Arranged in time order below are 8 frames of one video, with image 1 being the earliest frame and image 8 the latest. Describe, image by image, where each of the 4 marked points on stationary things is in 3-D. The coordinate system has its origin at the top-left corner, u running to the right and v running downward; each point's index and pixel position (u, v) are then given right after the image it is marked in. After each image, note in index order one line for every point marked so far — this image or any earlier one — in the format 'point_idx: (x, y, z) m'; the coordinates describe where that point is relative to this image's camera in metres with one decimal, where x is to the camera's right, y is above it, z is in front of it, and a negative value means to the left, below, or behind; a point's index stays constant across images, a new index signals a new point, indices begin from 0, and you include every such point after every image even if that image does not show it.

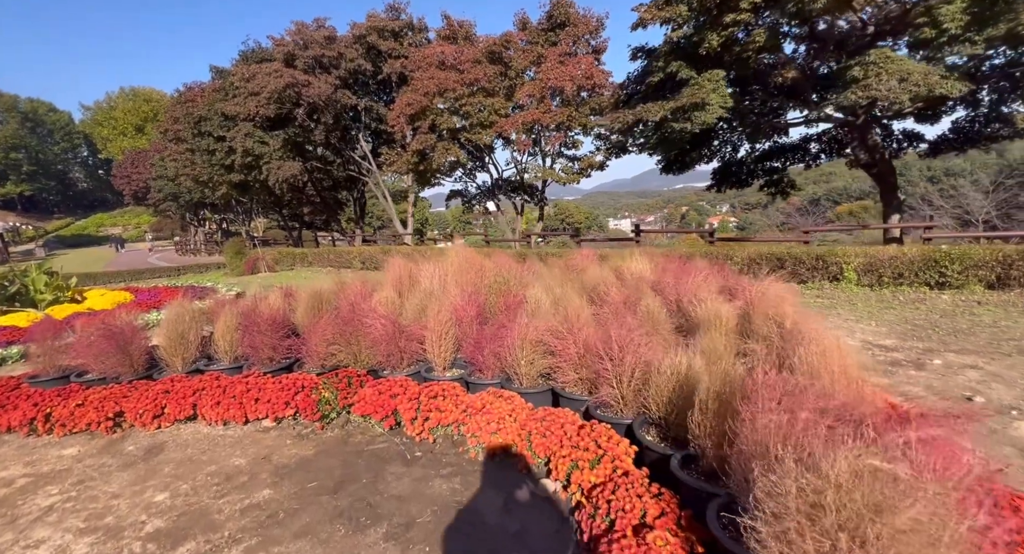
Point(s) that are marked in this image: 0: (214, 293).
0: (-7.5, -0.4, +11.8) m
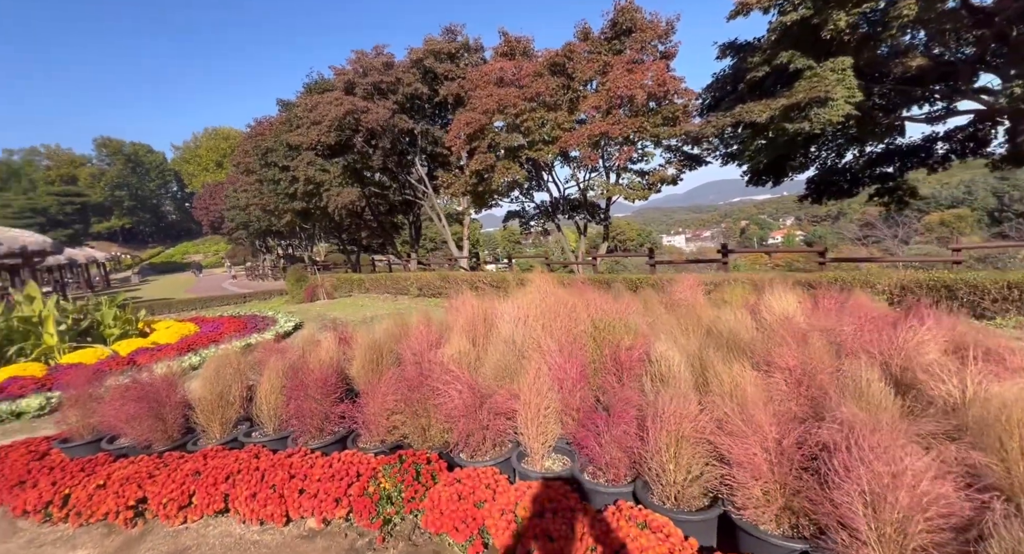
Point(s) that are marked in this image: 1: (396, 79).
0: (-5.9, -1.1, +11.7) m
1: (-3.4, +5.8, +13.9) m
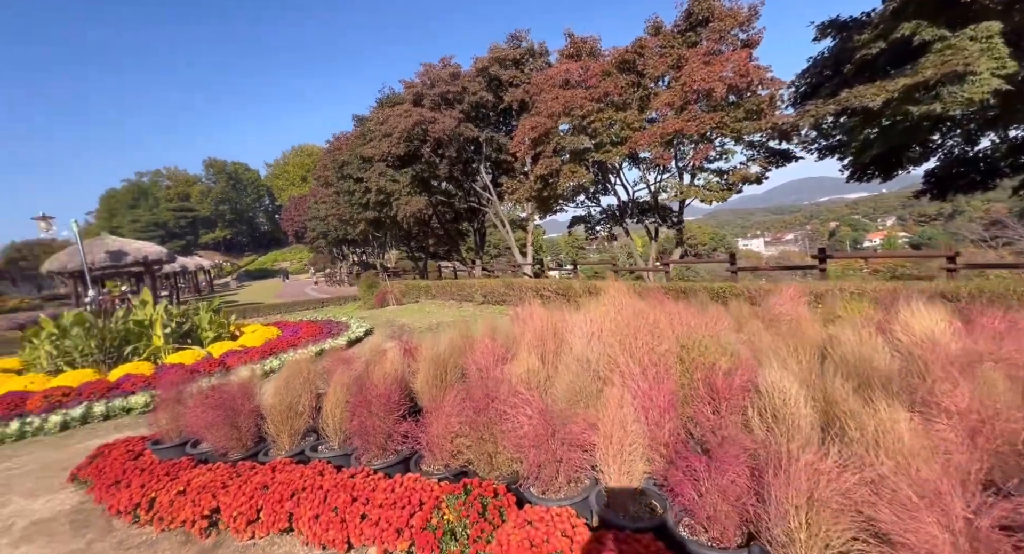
0: (-4.3, -1.3, +12.1) m
1: (-1.5, +5.6, +14.1) m
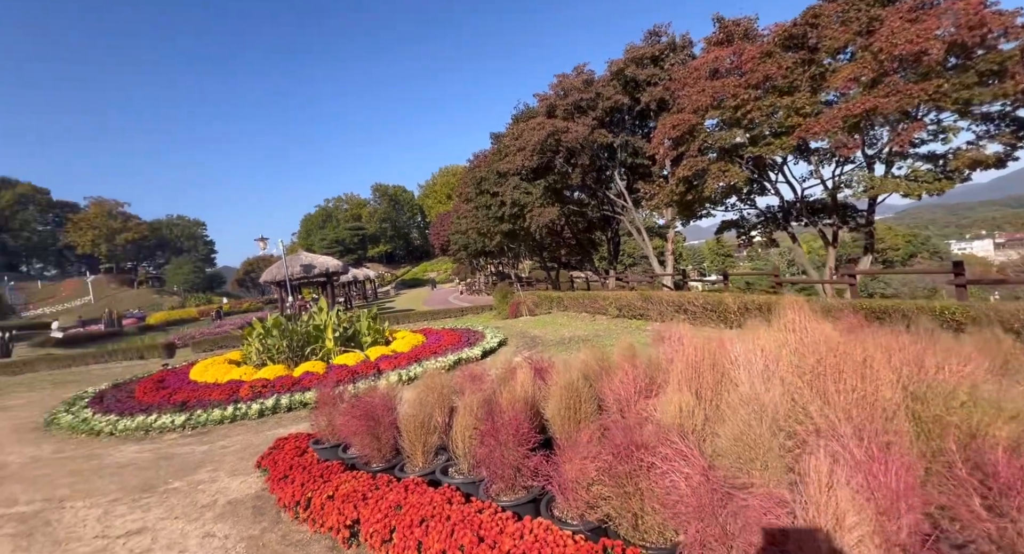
0: (-0.8, -1.6, +12.5) m
1: (+2.4, +5.3, +13.7) m
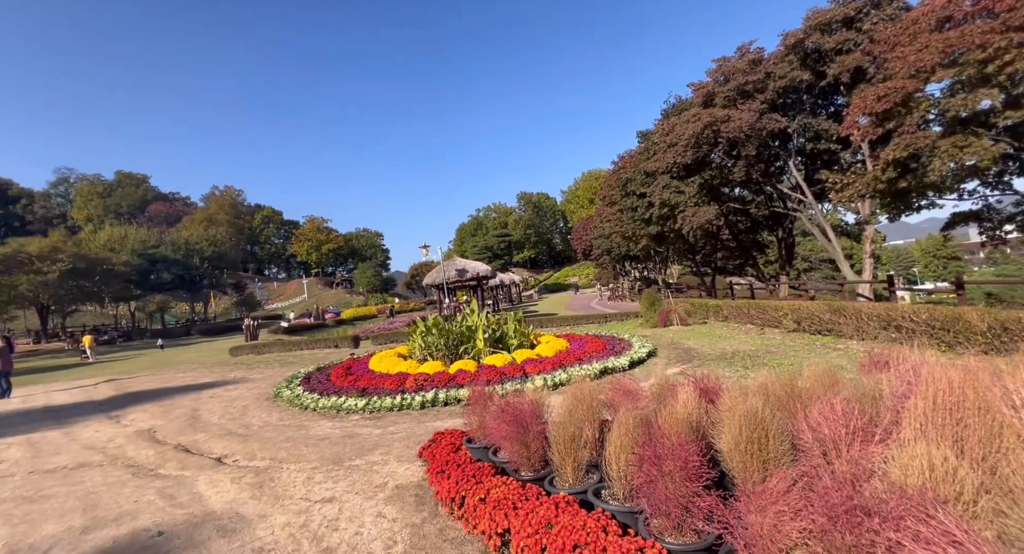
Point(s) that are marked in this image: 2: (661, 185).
0: (+2.9, -1.8, +11.7) m
1: (+6.3, +5.1, +12.0) m
2: (+4.8, +2.9, +15.0) m
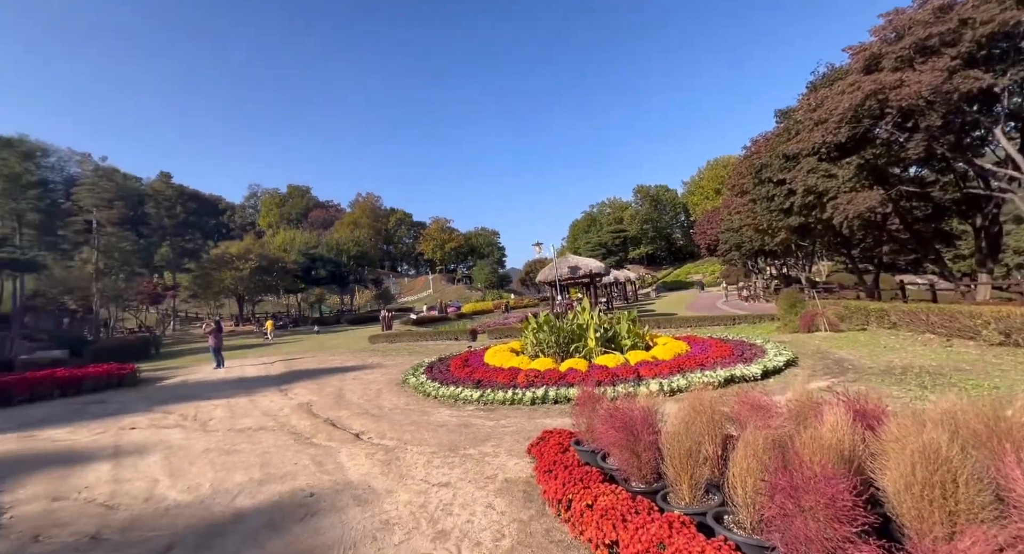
0: (+5.4, -1.7, +10.3) m
1: (+9.0, +5.1, +9.7) m
2: (+8.1, +3.0, +13.0) m
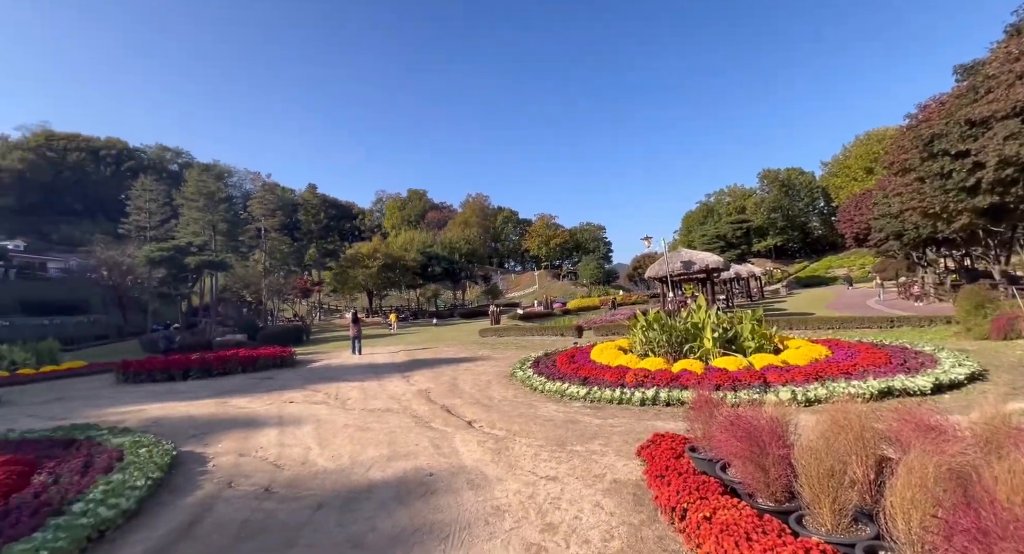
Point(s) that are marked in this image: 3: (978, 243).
0: (+7.6, -1.6, +8.3) m
1: (+10.9, +5.2, +6.9) m
2: (+10.8, +3.1, +10.3) m
3: (+19.1, +1.3, +19.9) m
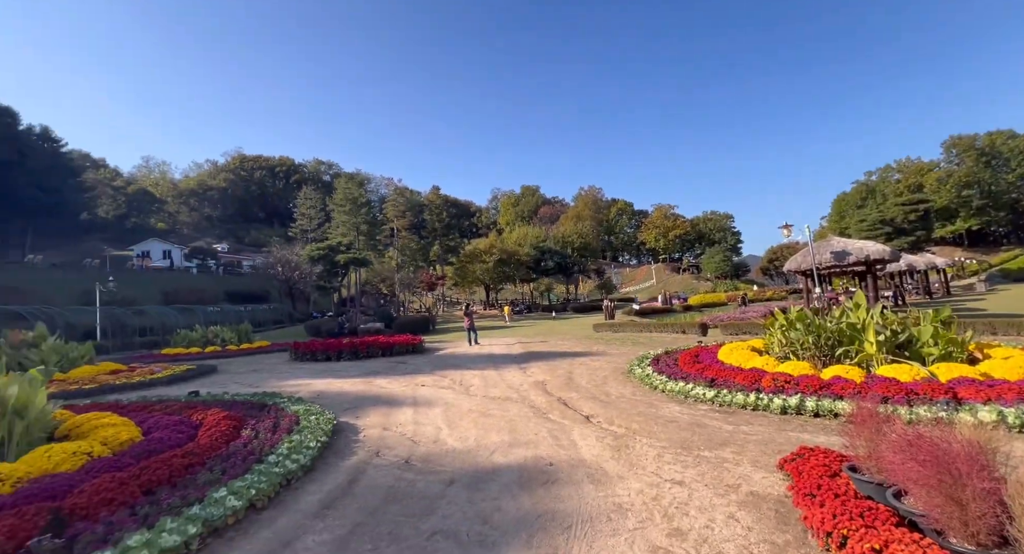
0: (+9.6, -1.5, +5.6) m
1: (+12.4, +5.3, +3.4) m
2: (+13.1, +3.3, +6.7) m
3: (+23.6, +1.6, +14.0) m
